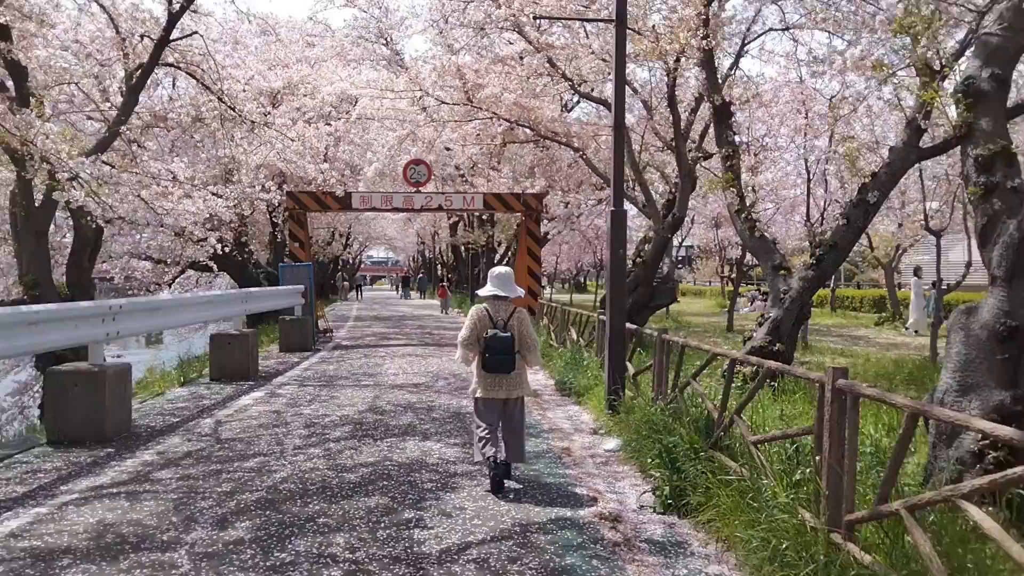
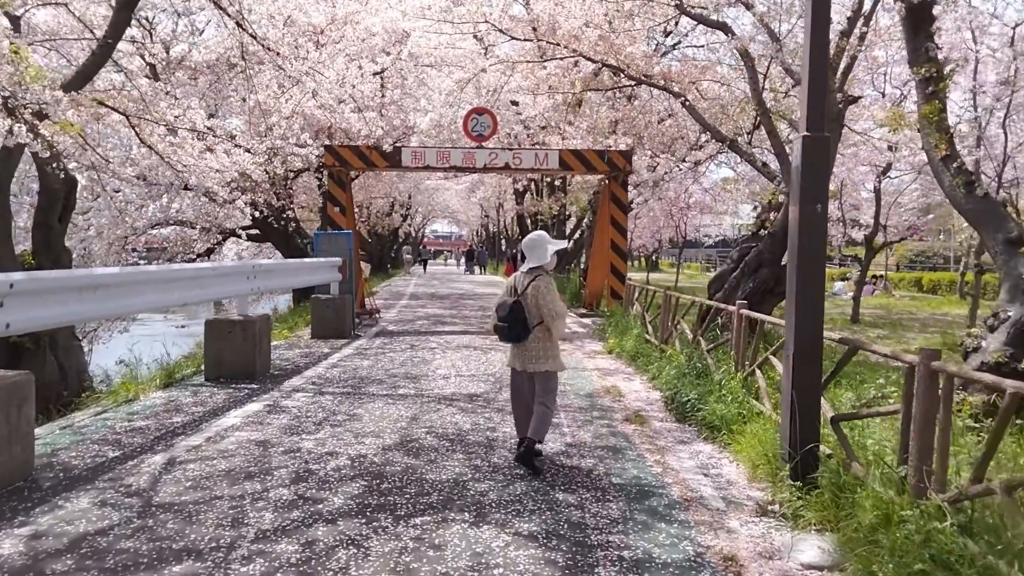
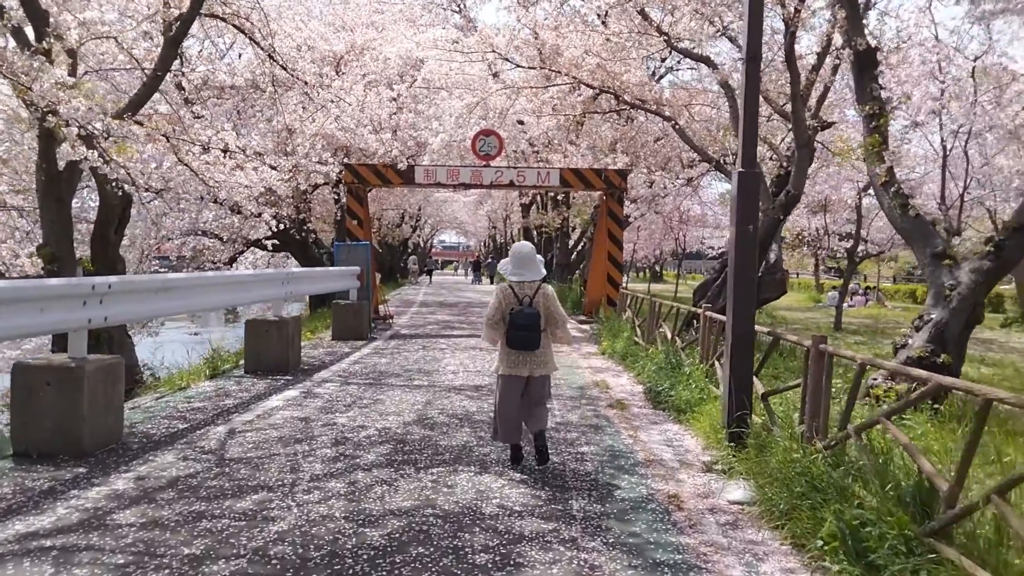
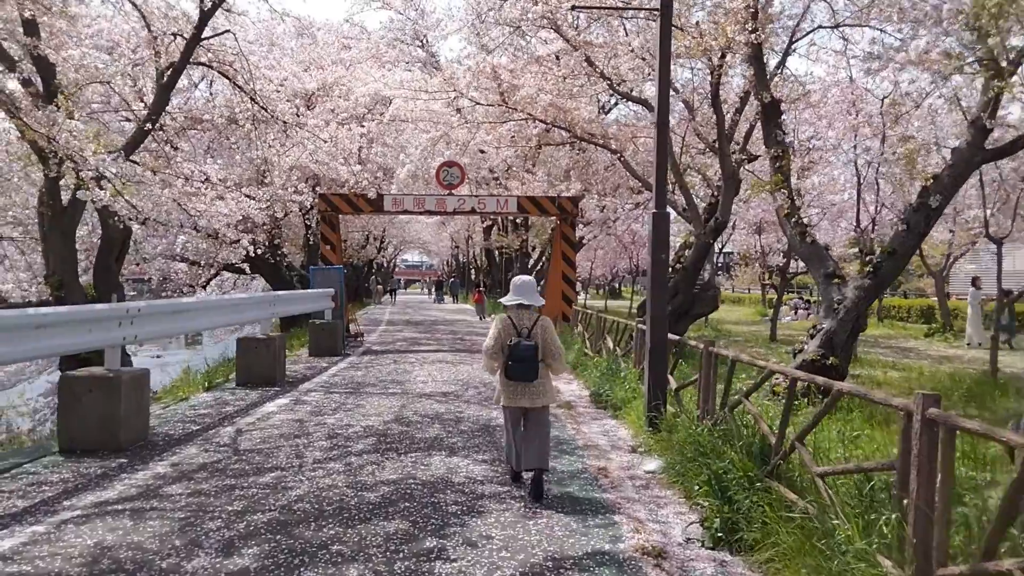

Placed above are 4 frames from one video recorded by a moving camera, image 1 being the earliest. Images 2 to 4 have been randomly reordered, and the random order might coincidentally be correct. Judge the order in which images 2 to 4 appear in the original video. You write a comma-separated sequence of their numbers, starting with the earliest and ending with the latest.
4, 3, 2
